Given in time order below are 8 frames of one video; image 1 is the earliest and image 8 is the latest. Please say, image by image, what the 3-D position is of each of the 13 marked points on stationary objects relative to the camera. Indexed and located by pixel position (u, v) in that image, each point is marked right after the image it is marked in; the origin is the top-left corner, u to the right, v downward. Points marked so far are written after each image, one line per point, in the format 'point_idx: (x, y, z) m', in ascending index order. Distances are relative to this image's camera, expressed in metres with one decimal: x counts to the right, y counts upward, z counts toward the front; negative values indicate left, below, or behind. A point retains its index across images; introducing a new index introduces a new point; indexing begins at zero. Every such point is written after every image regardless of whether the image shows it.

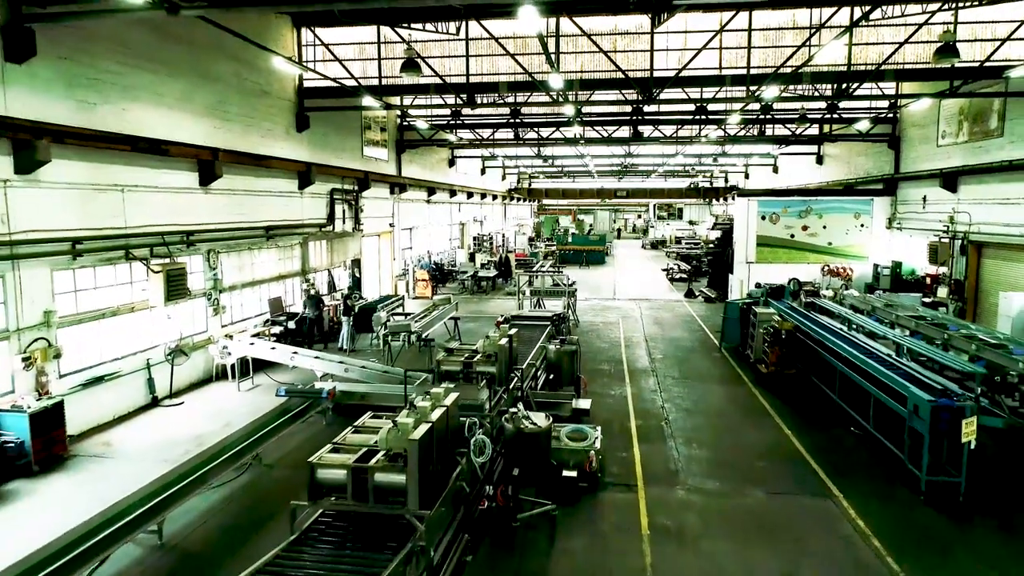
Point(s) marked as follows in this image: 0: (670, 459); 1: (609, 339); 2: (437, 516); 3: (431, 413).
0: (+1.2, -1.3, +5.8) m
1: (+1.4, -0.7, +11.2) m
2: (-0.3, -1.0, +3.6) m
3: (-0.4, -0.6, +4.0) m
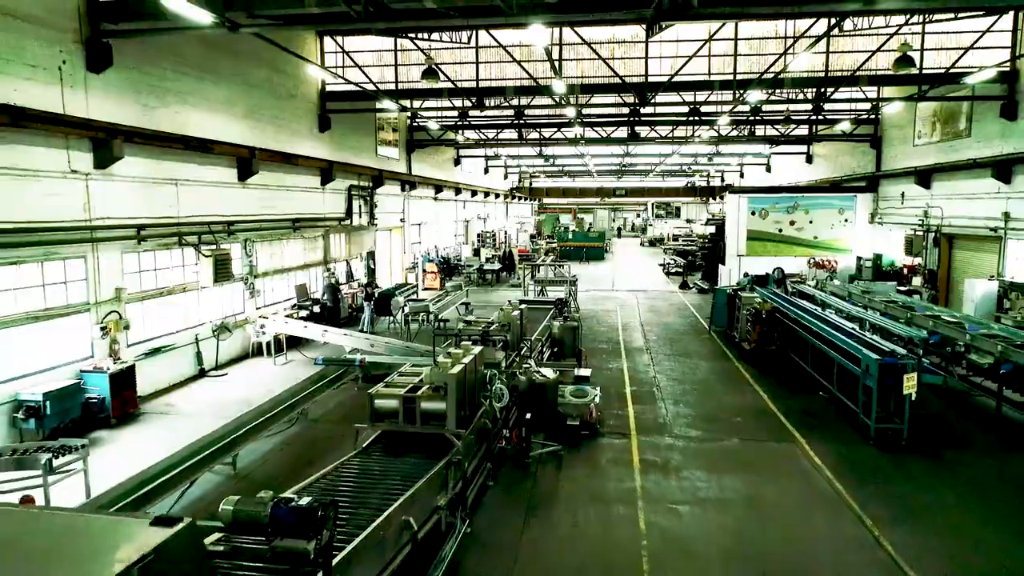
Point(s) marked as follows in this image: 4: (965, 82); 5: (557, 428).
0: (+1.3, -1.1, +6.7) m
1: (+1.5, -0.6, +12.2) m
2: (-0.2, -0.9, +4.5) m
3: (-0.3, -0.4, +4.9) m
4: (+5.4, +2.5, +9.2) m
5: (+0.4, -1.1, +6.1) m
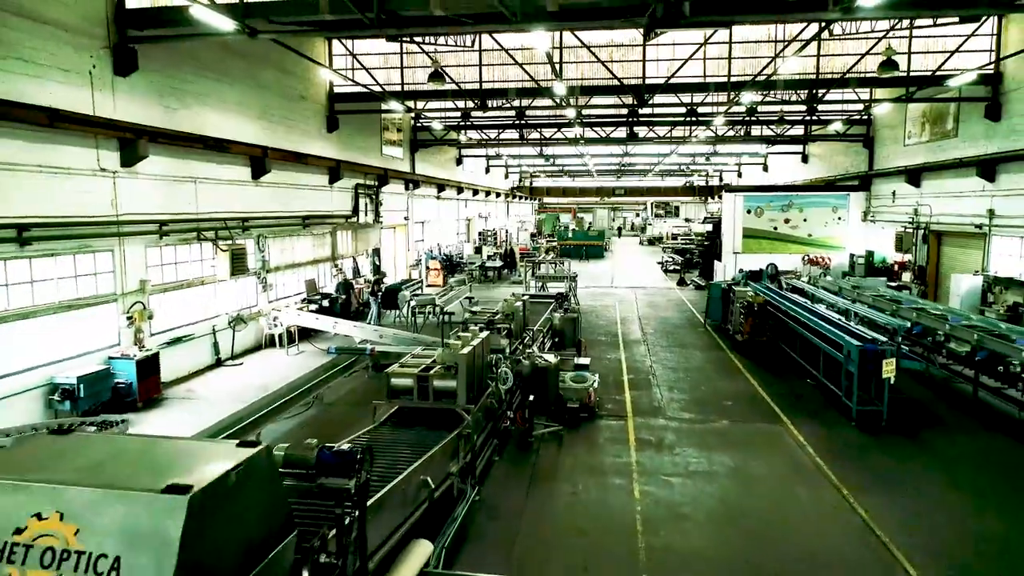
0: (+1.3, -1.0, +7.1) m
1: (+1.5, -0.5, +12.6) m
2: (-0.2, -0.8, +4.9) m
3: (-0.3, -0.4, +5.3) m
4: (+5.4, +2.5, +9.6) m
5: (+0.4, -1.0, +6.5) m
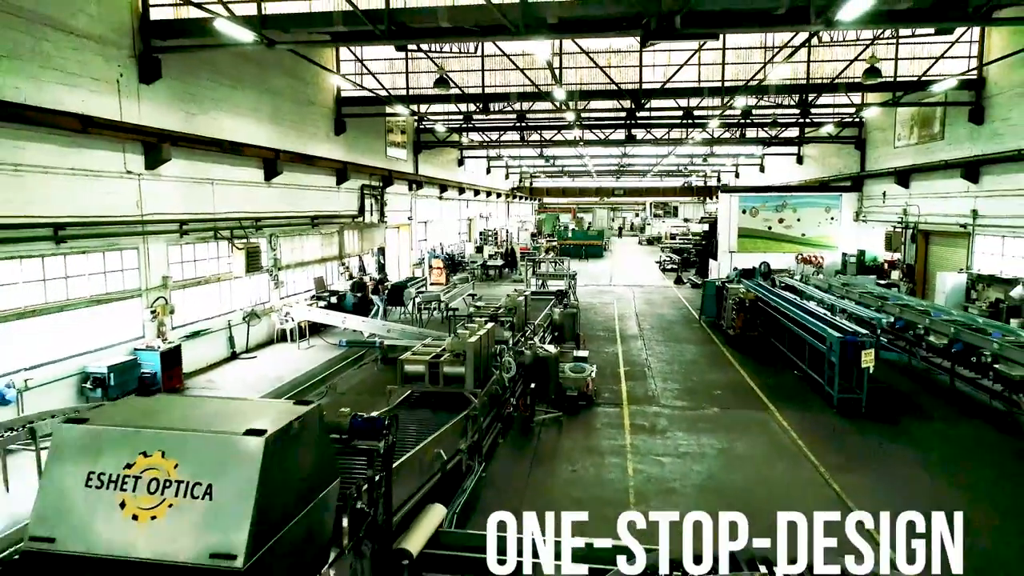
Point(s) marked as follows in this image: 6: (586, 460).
0: (+1.3, -1.0, +7.6) m
1: (+1.6, -0.4, +13.0) m
2: (-0.2, -0.7, +5.3) m
3: (-0.3, -0.3, +5.7) m
4: (+5.5, +2.6, +10.0) m
5: (+0.4, -1.0, +6.9) m
6: (+0.5, -1.2, +5.5) m
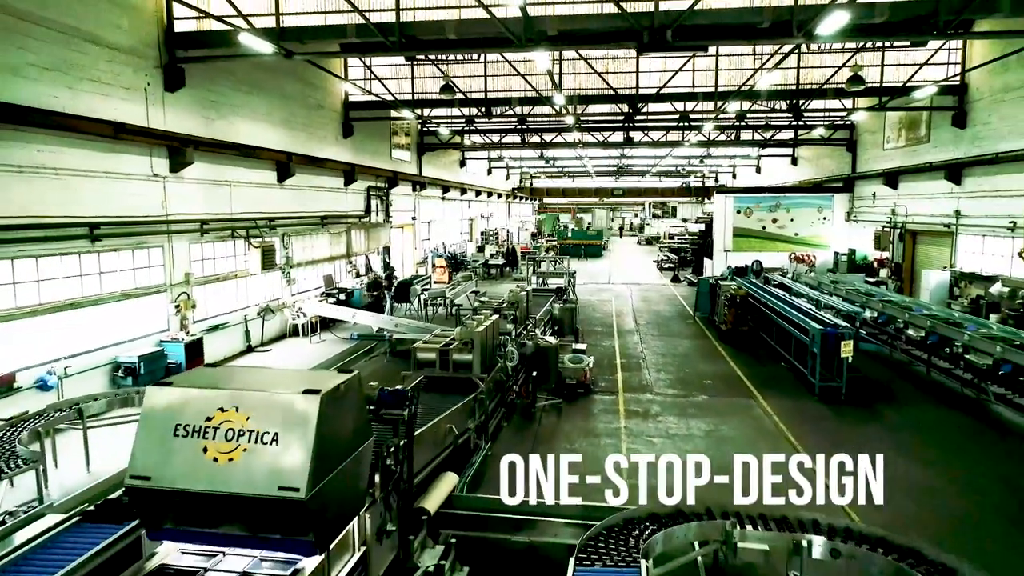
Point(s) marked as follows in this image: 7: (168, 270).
0: (+1.4, -0.9, +8.0) m
1: (+1.6, -0.4, +13.5) m
2: (-0.2, -0.7, +5.8) m
3: (-0.2, -0.3, +6.2) m
4: (+5.5, +2.6, +10.5) m
5: (+0.4, -1.0, +7.4) m
6: (+0.6, -1.2, +6.0) m
7: (-3.6, +0.2, +8.0) m
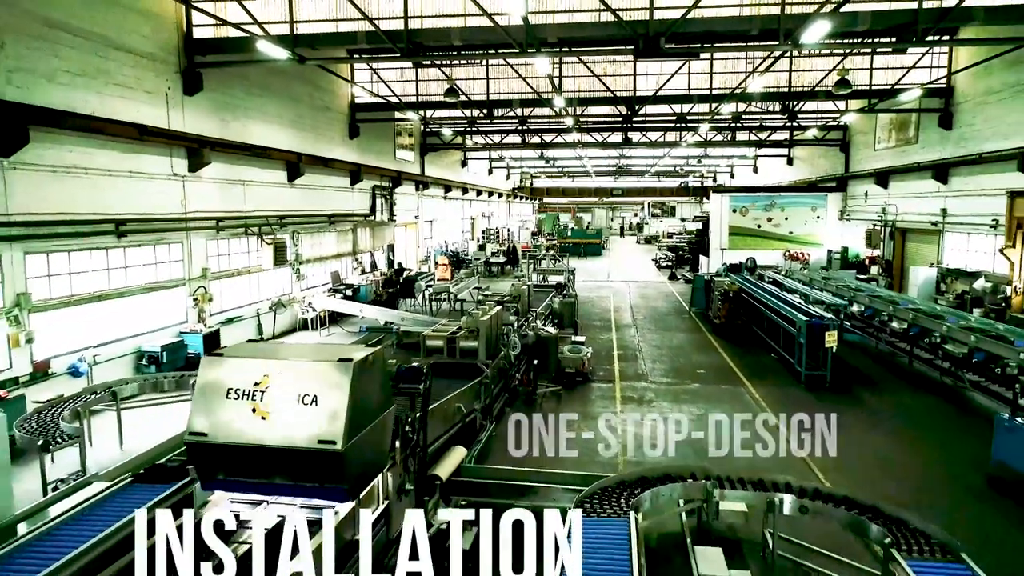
0: (+1.4, -0.9, +8.4) m
1: (+1.6, -0.3, +13.9) m
2: (-0.1, -0.6, +6.2) m
3: (-0.2, -0.2, +6.6) m
4: (+5.5, +2.7, +10.9) m
5: (+0.5, -0.9, +7.8) m
6: (+0.6, -1.1, +6.4) m
7: (-3.6, +0.2, +8.4) m
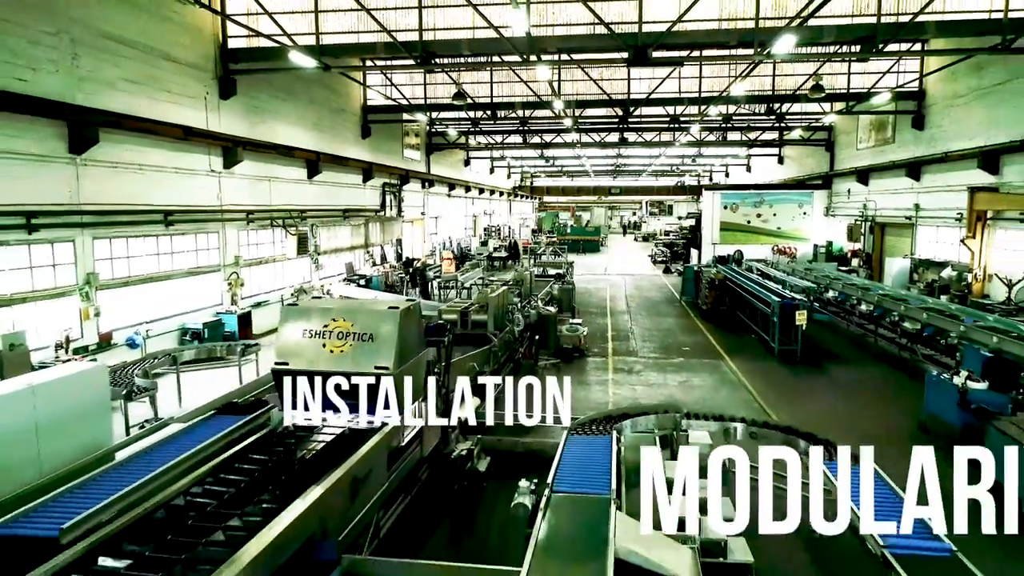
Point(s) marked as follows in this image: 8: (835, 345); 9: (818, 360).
0: (+1.4, -0.7, +9.3) m
1: (+1.7, -0.2, +14.8) m
2: (-0.1, -0.5, +7.1) m
3: (-0.2, -0.1, +7.5) m
4: (+5.5, +2.9, +11.8) m
5: (+0.5, -0.7, +8.7) m
6: (+0.6, -1.0, +7.3) m
7: (-3.5, +0.4, +9.3) m
8: (+3.8, -0.7, +9.2) m
9: (+3.4, -0.8, +8.5) m
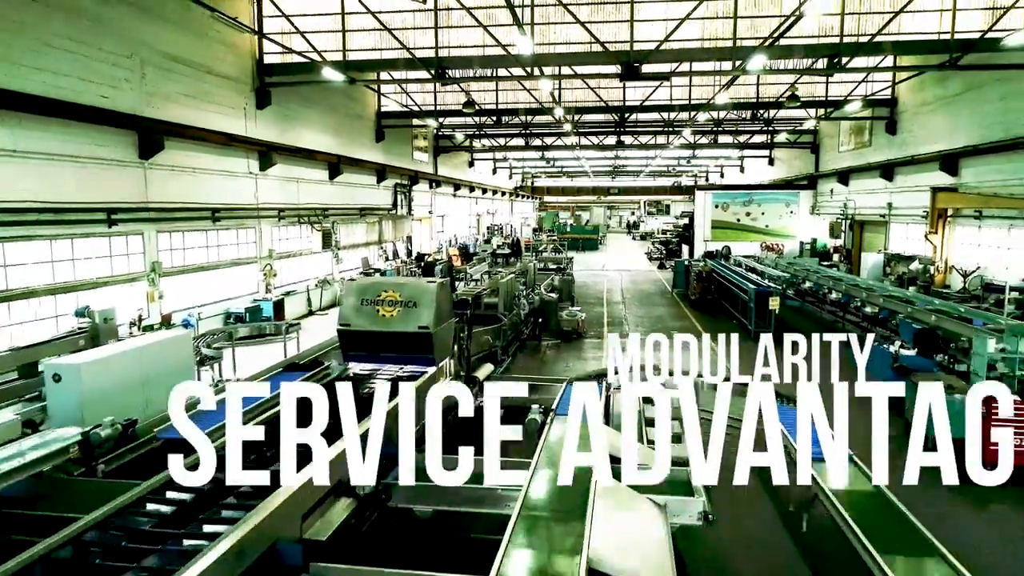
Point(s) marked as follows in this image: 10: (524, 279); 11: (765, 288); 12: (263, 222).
0: (+1.5, -0.6, +10.4) m
1: (+1.7, 0.0, +15.8) m
2: (0.0, -0.3, +8.1) m
3: (-0.1, +0.1, +8.6) m
4: (+5.6, +3.0, +12.9) m
5: (+0.6, -0.6, +9.8) m
6: (+0.7, -0.8, +8.4) m
7: (-3.4, +0.6, +10.4) m
8: (+3.9, -0.5, +10.2) m
9: (+3.5, -0.7, +9.6) m
10: (+0.1, +0.1, +10.2) m
11: (+3.2, 0.0, +9.7) m
12: (-3.4, +0.9, +10.6) m
